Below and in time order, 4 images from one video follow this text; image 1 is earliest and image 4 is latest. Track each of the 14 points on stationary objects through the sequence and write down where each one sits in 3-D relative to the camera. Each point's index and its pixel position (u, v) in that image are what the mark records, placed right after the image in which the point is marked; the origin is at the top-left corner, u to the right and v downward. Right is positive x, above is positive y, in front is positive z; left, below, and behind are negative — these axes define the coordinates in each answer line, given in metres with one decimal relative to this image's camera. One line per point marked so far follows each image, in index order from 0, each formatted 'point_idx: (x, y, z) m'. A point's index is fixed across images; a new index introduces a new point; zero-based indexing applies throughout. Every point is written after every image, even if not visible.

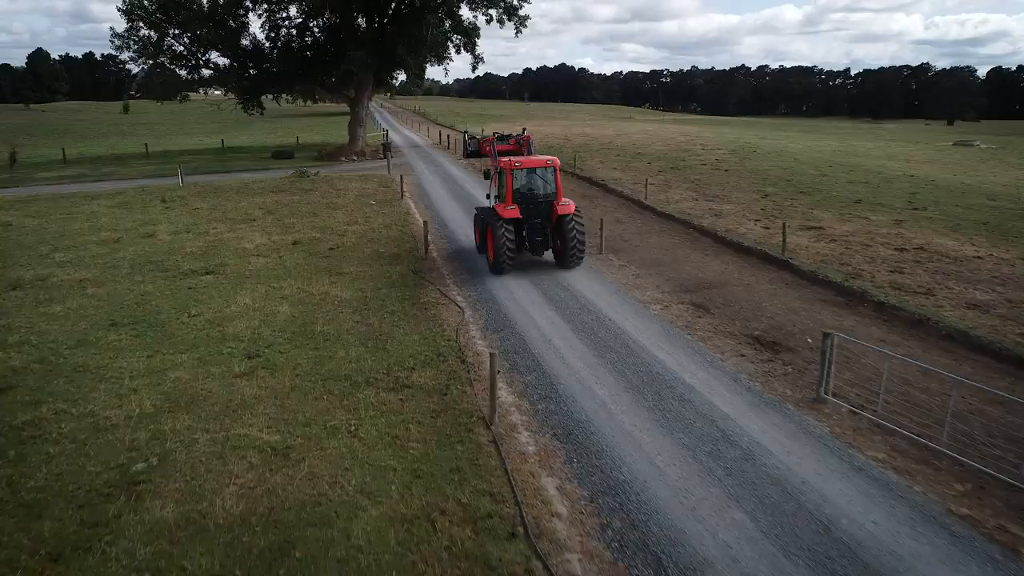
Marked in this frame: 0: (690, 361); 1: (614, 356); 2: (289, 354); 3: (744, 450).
0: (+2.8, -1.1, +11.2) m
1: (+1.6, -1.1, +11.4) m
2: (-3.8, -1.1, +12.2) m
3: (+2.7, -1.9, +8.5) m
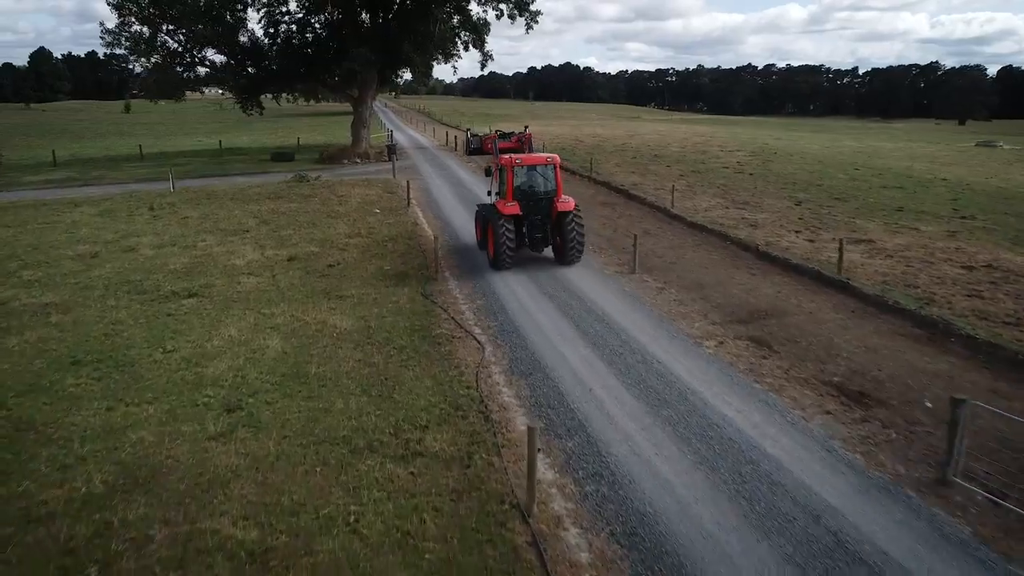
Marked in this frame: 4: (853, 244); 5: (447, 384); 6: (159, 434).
0: (+3.2, -1.7, +9.1) m
1: (+2.1, -1.6, +9.3) m
2: (-3.3, -1.7, +10.2) m
3: (+3.2, -2.5, +6.4) m
4: (+9.5, +1.2, +19.9) m
5: (-1.0, -1.4, +10.7) m
6: (-4.6, -1.9, +9.4) m
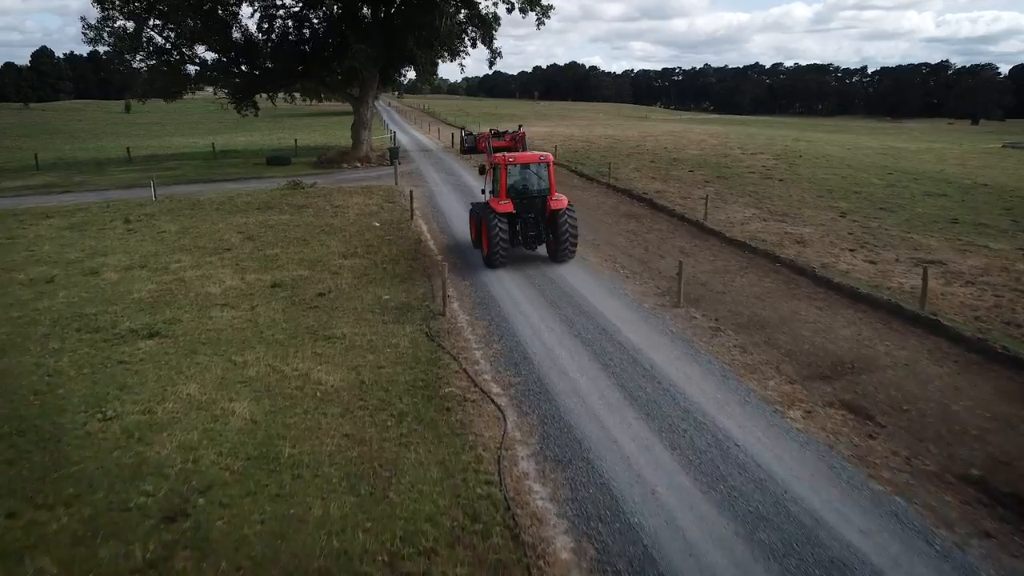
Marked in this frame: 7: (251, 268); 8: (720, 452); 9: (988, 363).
0: (+3.6, -2.4, +6.6) m
1: (+2.4, -2.3, +6.7) m
2: (-3.0, -2.4, +7.6) m
3: (+3.5, -3.2, +3.8) m
4: (+9.9, +0.5, +17.3) m
5: (-0.6, -2.1, +8.2) m
6: (-4.3, -2.6, +6.9) m
7: (-6.2, +0.5, +17.2) m
8: (+2.4, -1.9, +8.3) m
9: (+7.5, -1.2, +11.3) m
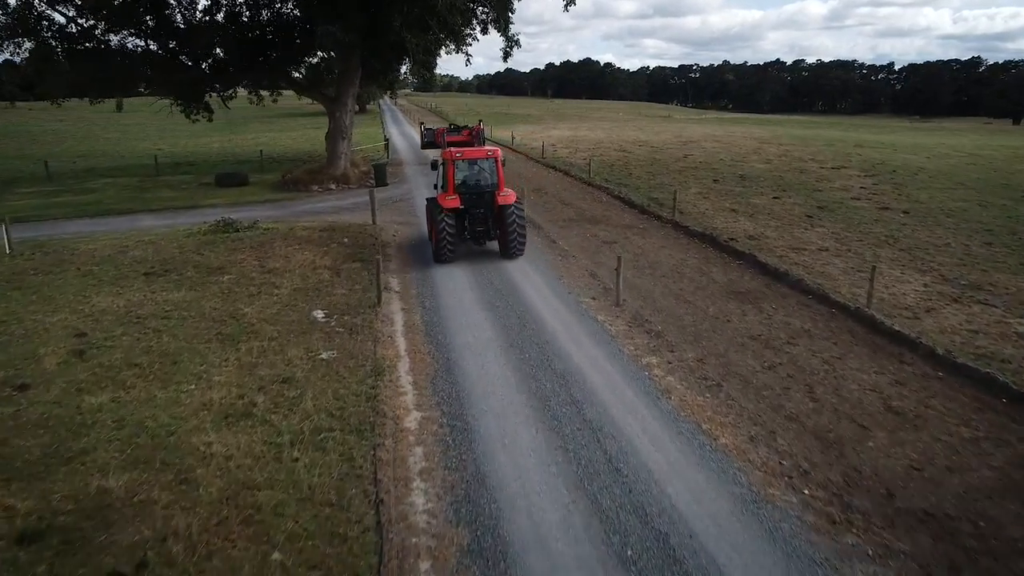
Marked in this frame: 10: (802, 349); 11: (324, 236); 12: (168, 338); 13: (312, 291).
0: (+4.0, -4.9, -2.5) m
1: (+2.8, -4.9, -2.3) m
2: (-2.6, -4.9, -1.4) m
3: (+3.9, -5.7, -5.2) m
4: (+10.5, -2.0, +8.1) m
5: (-0.2, -4.6, -0.8) m
6: (-3.9, -5.1, -2.1) m
7: (-5.7, -2.0, +8.3) m
8: (+2.8, -4.4, -0.8) m
9: (+8.0, -3.7, +2.2) m
10: (+4.6, -1.0, +11.4) m
11: (-5.0, +1.4, +19.4) m
12: (-5.7, -0.8, +12.0) m
13: (-4.0, -0.1, +14.4) m
